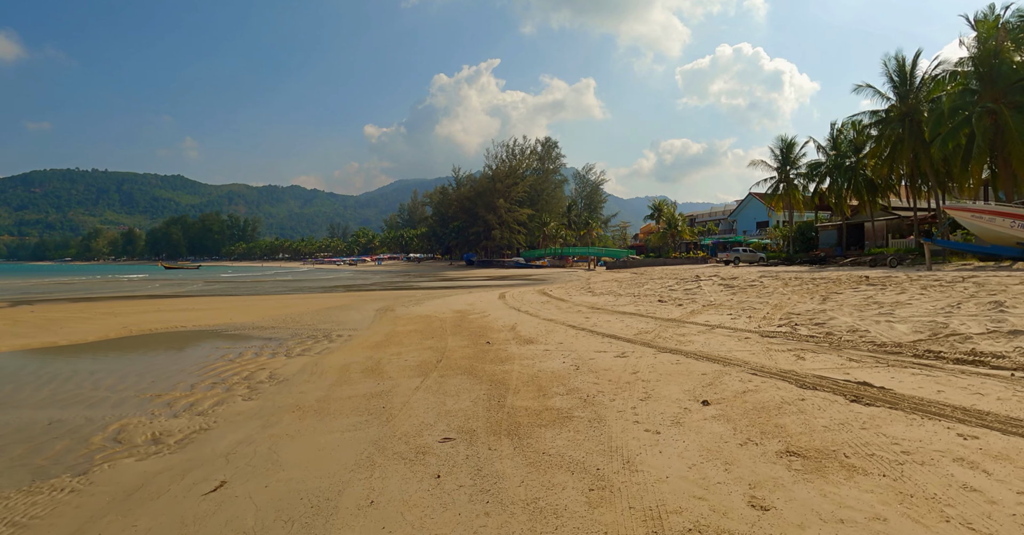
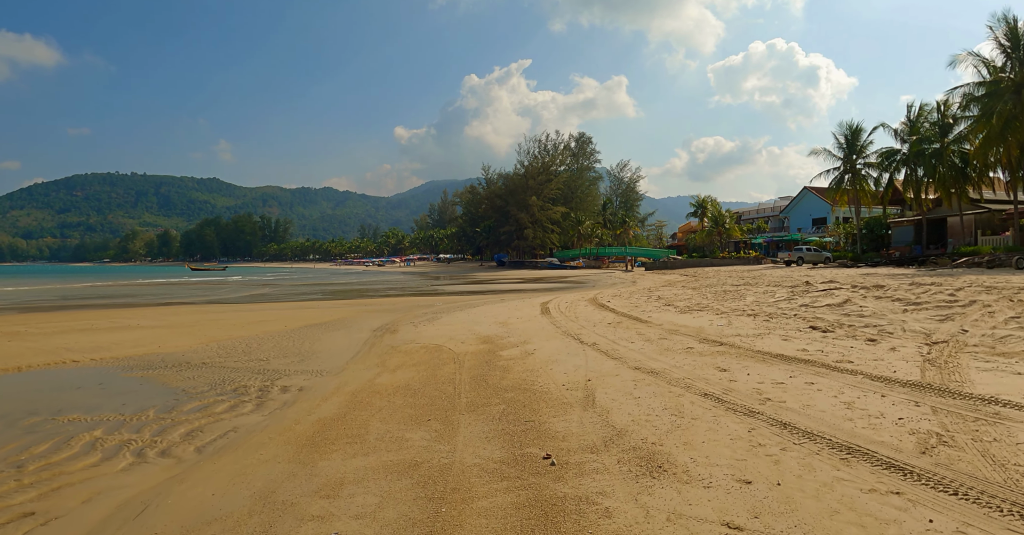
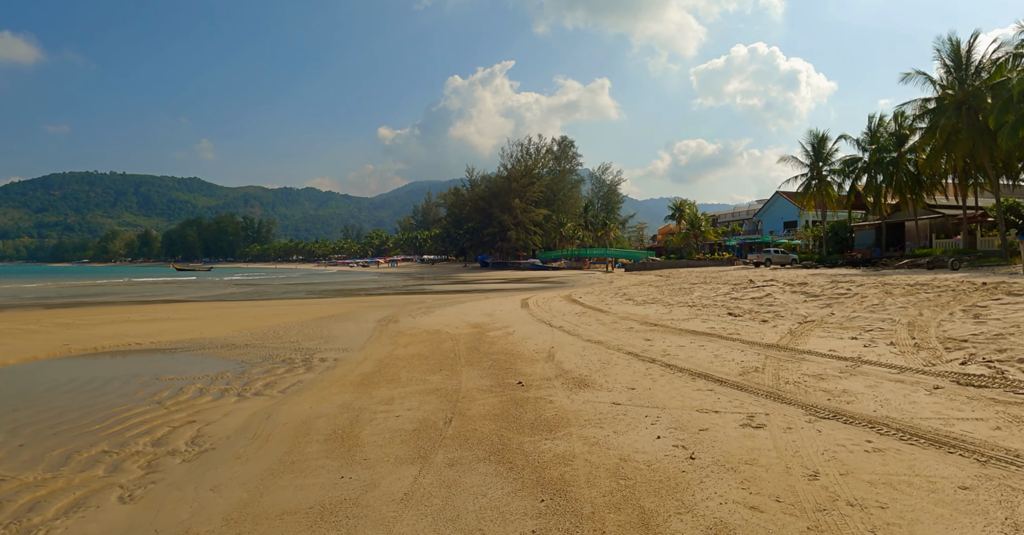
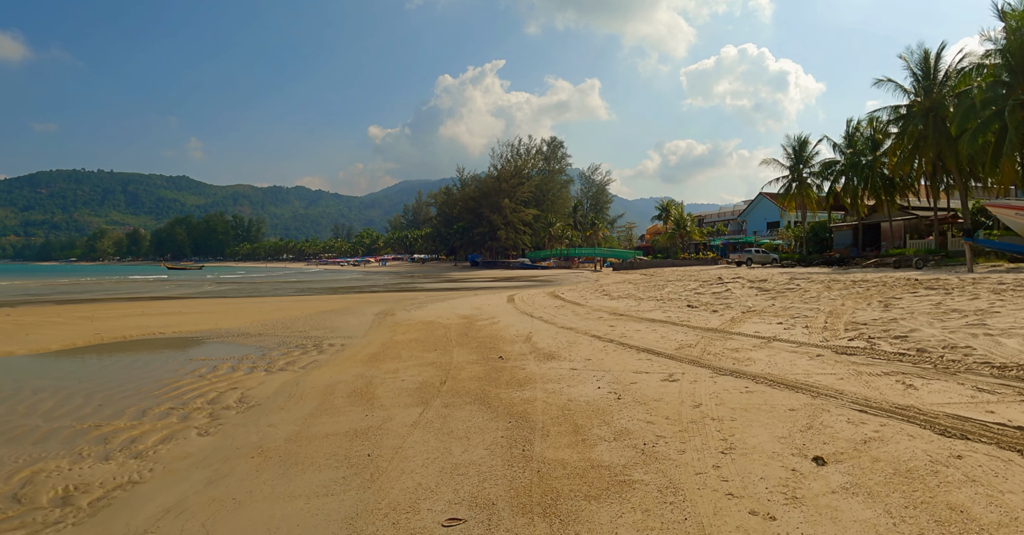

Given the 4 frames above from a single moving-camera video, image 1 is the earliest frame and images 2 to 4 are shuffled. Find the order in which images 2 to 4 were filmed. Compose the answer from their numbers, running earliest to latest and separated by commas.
4, 3, 2
